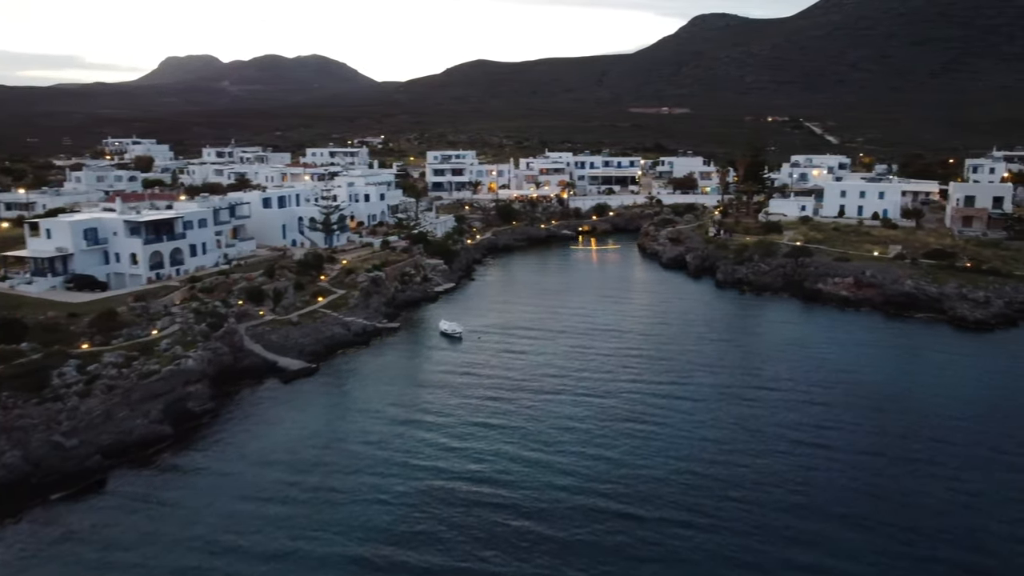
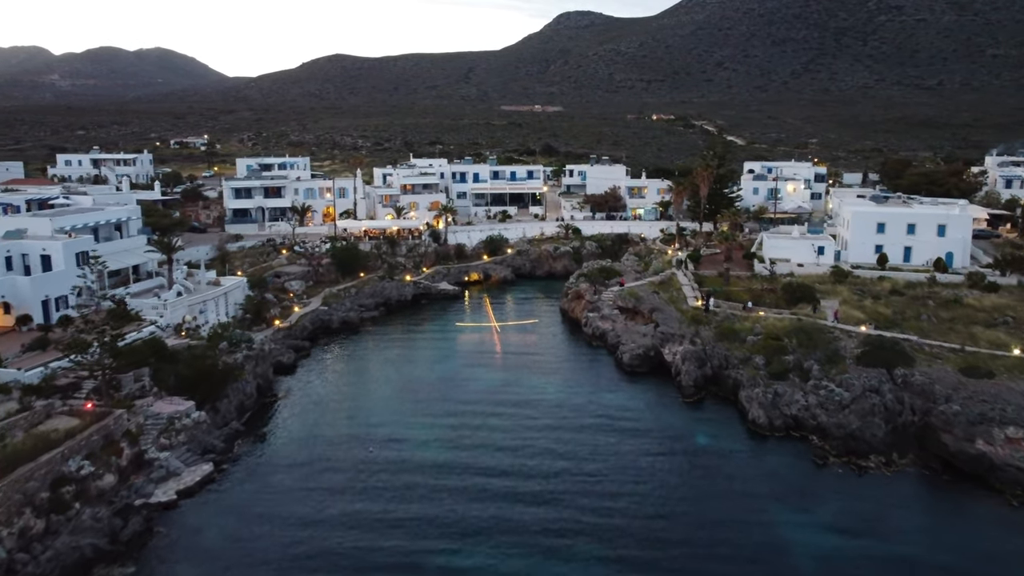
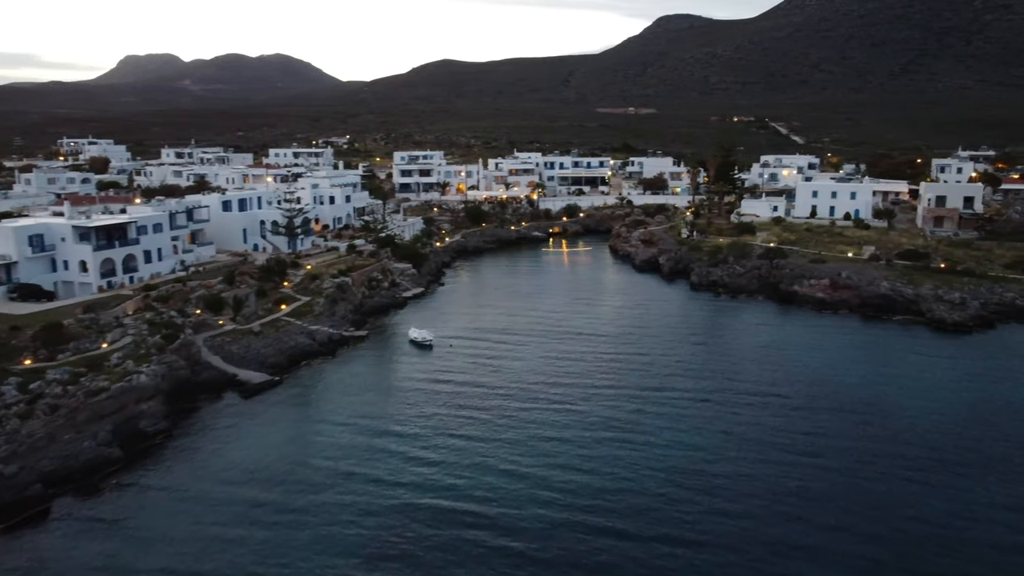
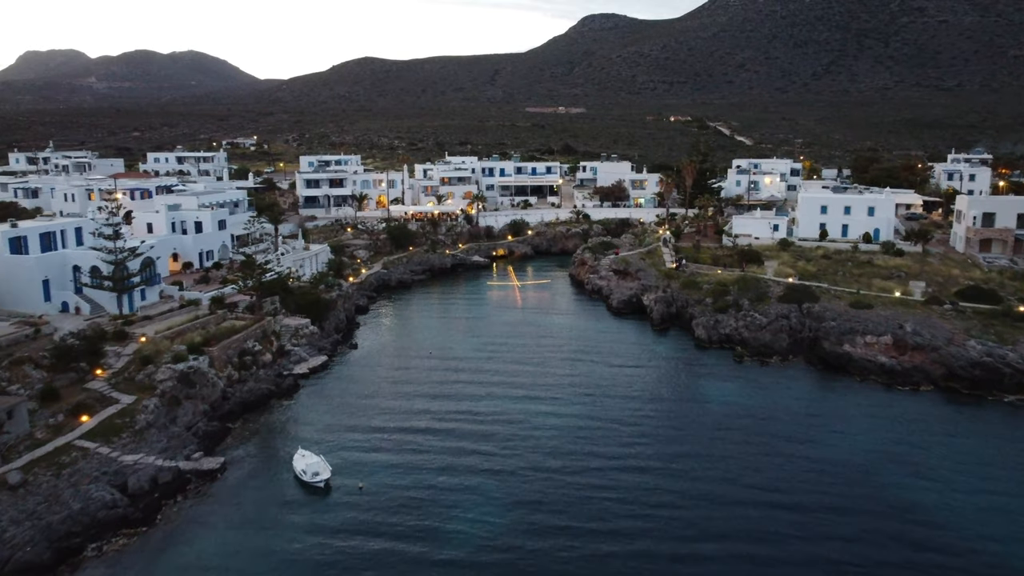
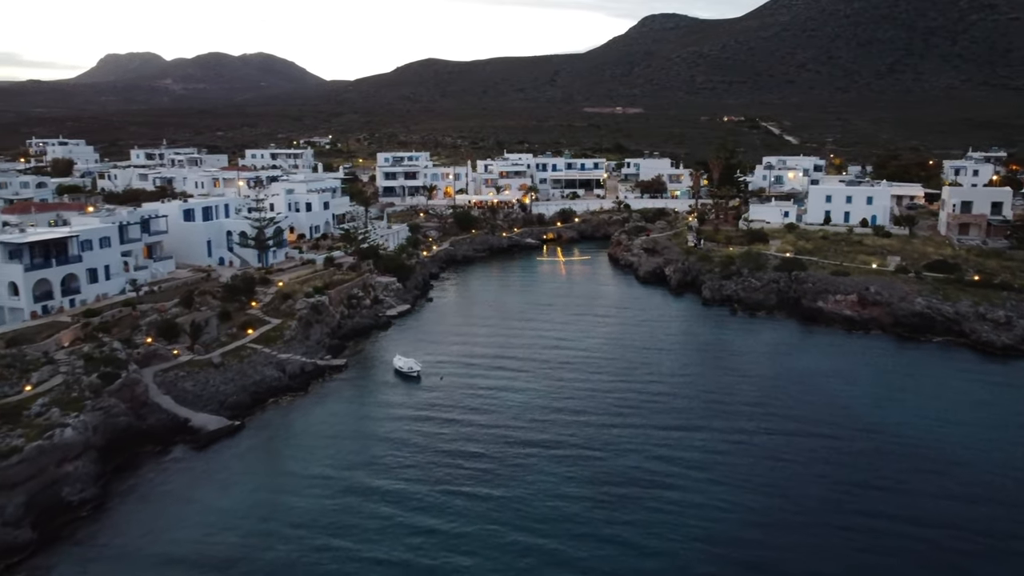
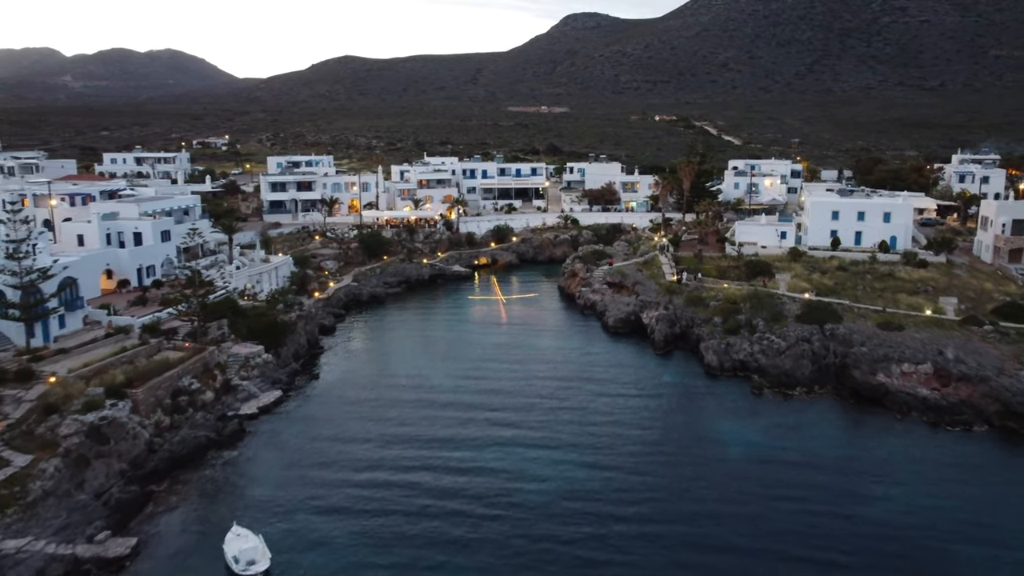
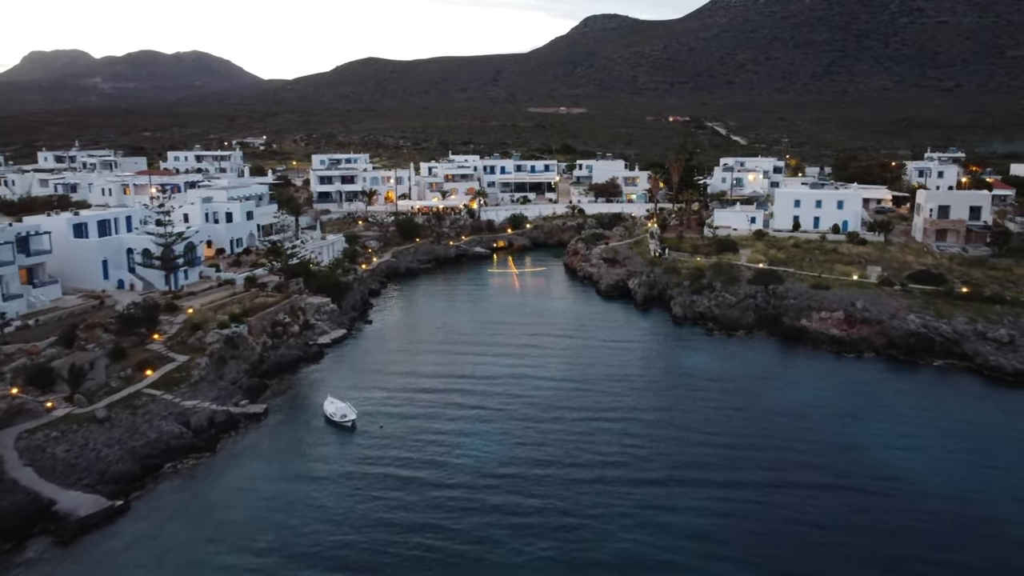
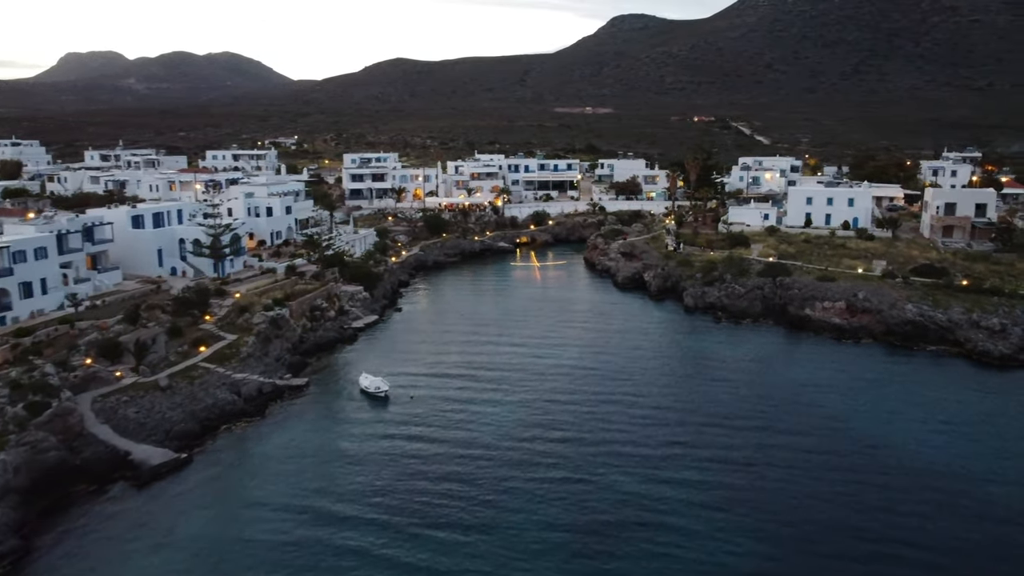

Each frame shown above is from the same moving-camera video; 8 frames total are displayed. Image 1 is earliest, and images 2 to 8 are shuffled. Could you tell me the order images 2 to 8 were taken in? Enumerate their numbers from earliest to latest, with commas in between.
3, 5, 8, 7, 4, 6, 2
